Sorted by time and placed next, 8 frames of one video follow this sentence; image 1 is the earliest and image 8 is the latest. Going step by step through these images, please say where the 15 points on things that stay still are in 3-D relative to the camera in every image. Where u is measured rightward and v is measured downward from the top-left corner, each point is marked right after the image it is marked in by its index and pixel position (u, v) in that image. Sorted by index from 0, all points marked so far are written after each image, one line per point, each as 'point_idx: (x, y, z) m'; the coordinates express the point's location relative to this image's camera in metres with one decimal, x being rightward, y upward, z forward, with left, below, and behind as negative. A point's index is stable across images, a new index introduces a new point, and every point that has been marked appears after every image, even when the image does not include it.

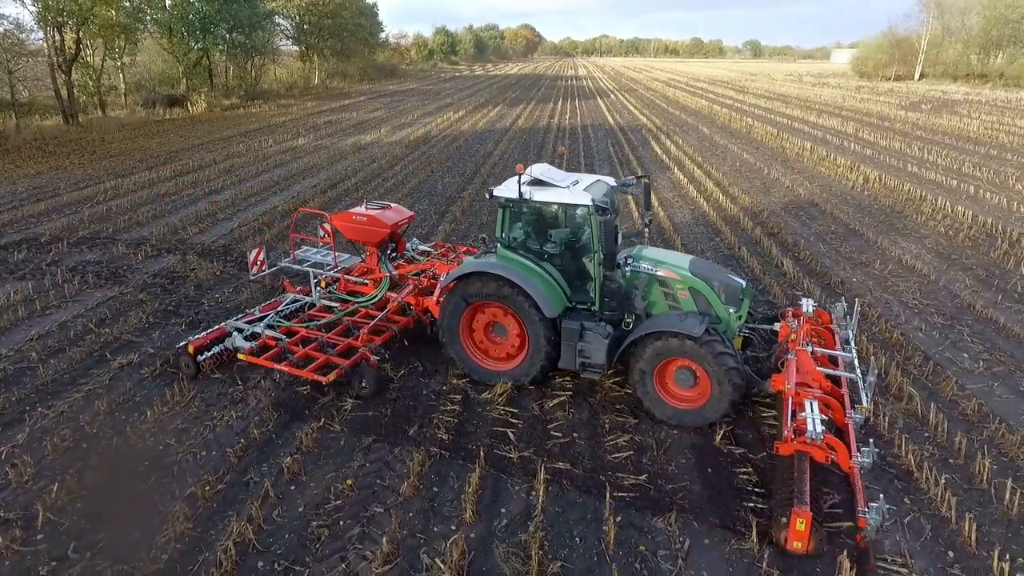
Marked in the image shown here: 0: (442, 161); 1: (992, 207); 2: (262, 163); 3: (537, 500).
0: (-1.7, +3.1, +17.2) m
1: (+8.9, +1.5, +13.0) m
2: (-6.2, +3.1, +17.4) m
3: (+0.2, -1.4, +4.6) m
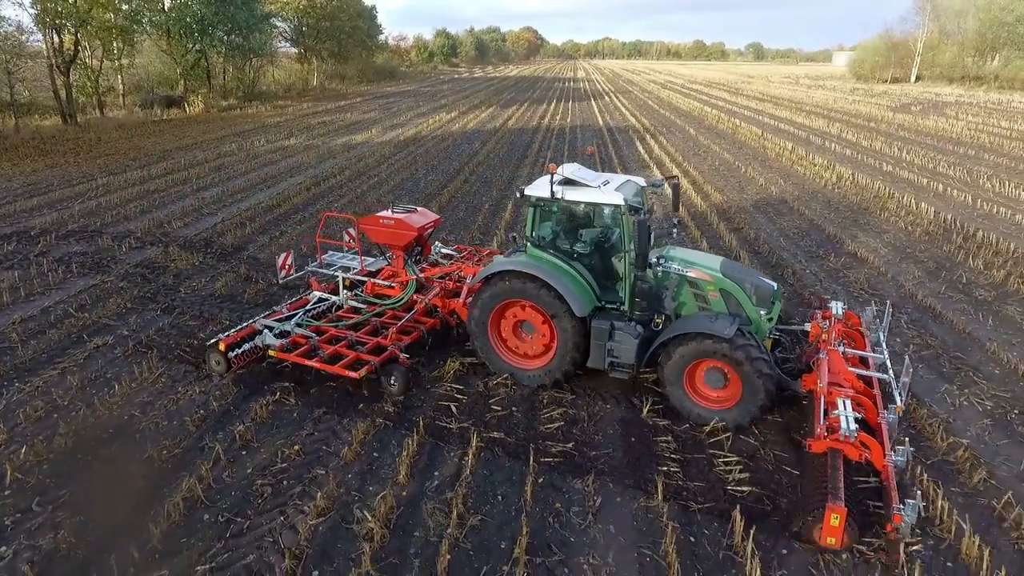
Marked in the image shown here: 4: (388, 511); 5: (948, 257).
0: (-2.1, +3.2, +17.7) m
1: (+8.5, +1.6, +13.3) m
2: (-6.7, +3.2, +17.9) m
3: (-0.3, -1.2, +5.0) m
4: (-0.8, -1.4, +4.4) m
5: (+6.2, +0.5, +10.0) m
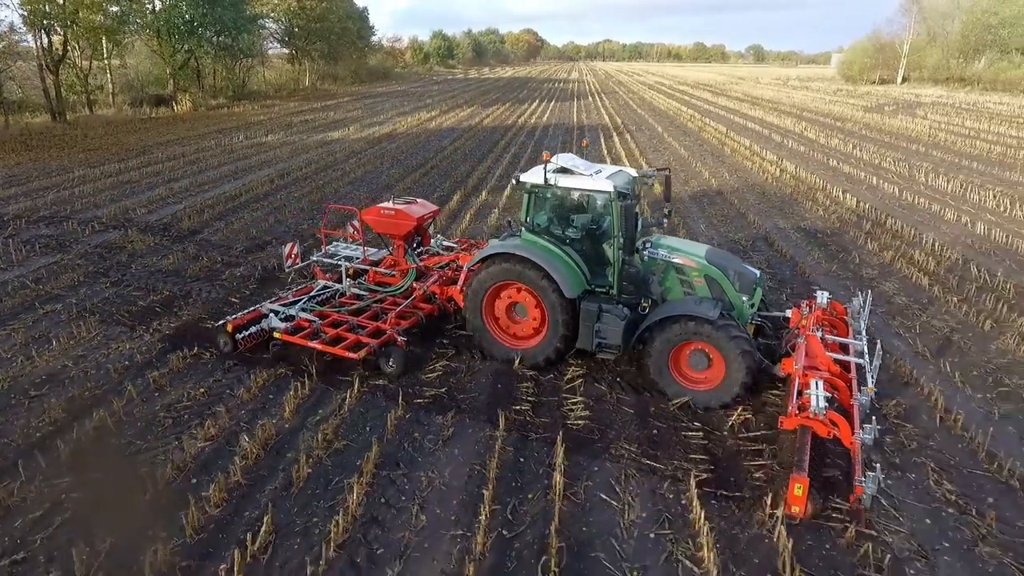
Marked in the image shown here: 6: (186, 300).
0: (-3.1, +3.5, +18.4) m
1: (+7.5, +1.9, +14.1) m
2: (-7.6, +3.5, +18.7) m
3: (-1.3, -0.9, +5.7) m
4: (-1.8, -1.1, +5.2) m
5: (+5.2, +0.7, +10.7) m
6: (-3.7, -0.1, +8.0) m
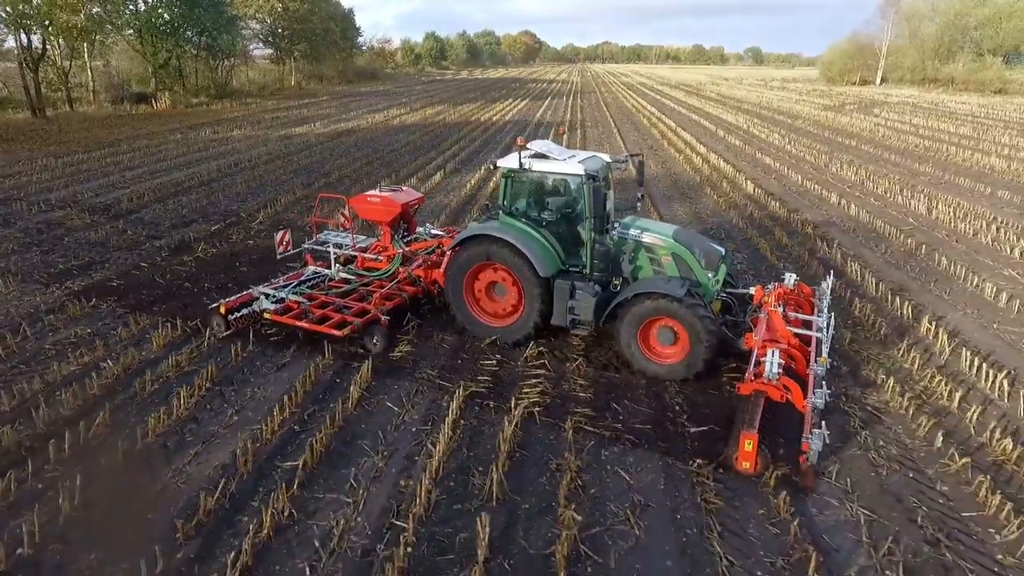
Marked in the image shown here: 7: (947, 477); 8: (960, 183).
0: (-4.6, +3.9, +19.5) m
1: (+5.9, +2.3, +15.1) m
2: (-9.1, +3.9, +19.7) m
3: (-2.9, -0.5, +6.8) m
4: (-3.4, -0.7, +6.2) m
5: (+3.6, +1.1, +11.7) m
6: (-5.3, +0.3, +9.0) m
7: (+3.0, -1.3, +4.7) m
8: (+9.7, +2.3, +15.2) m
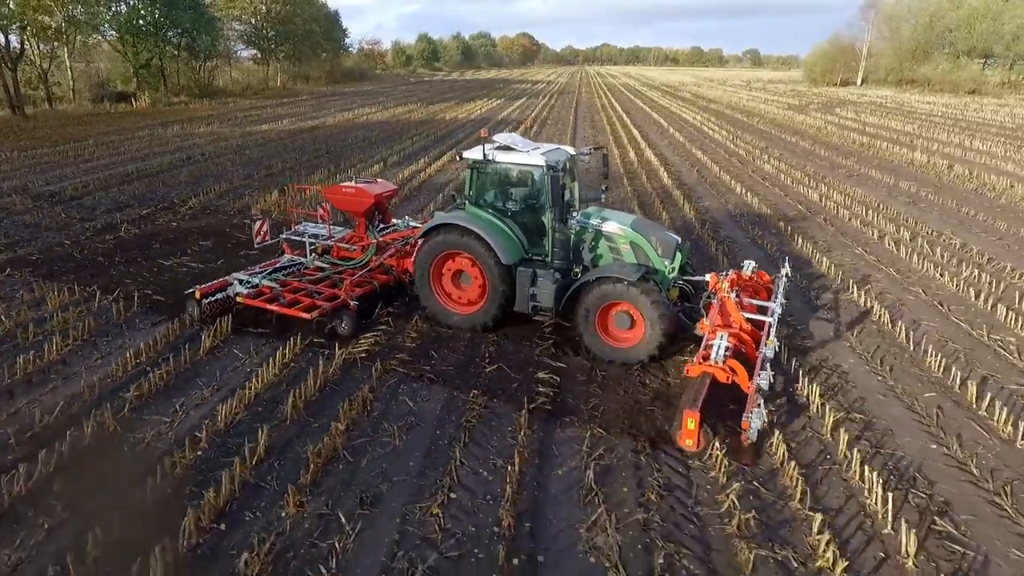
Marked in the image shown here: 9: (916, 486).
0: (-6.1, +4.2, +20.4) m
1: (+4.4, +2.6, +15.9) m
2: (-10.6, +4.3, +20.6) m
3: (-4.5, -0.2, +7.6) m
4: (-5.0, -0.3, +7.1) m
5: (+2.1, +1.5, +12.6) m
6: (-6.8, +0.6, +9.9) m
7: (+1.4, -1.0, +5.6) m
8: (+8.2, +2.6, +16.0) m
9: (+2.6, -1.3, +4.5) m
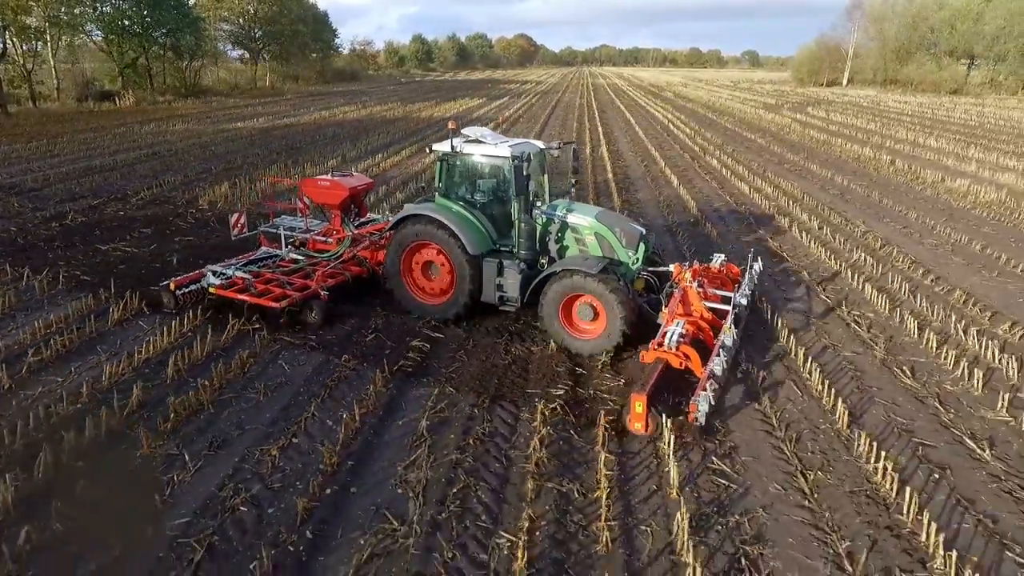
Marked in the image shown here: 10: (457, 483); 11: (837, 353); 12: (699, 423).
0: (-7.2, +4.4, +20.9) m
1: (+3.3, +2.8, +16.4) m
2: (-11.7, +4.5, +21.2) m
3: (-5.6, +0.1, +8.1) m
4: (-6.1, -0.1, +7.6) m
5: (+1.0, +1.7, +13.1) m
6: (-8.0, +0.9, +10.4) m
7: (+0.2, -0.7, +6.1) m
8: (+7.1, +2.8, +16.5) m
9: (+1.4, -1.0, +5.0) m
10: (-0.4, -1.2, +4.4) m
11: (+3.0, -0.6, +6.4) m
12: (+1.4, -1.0, +5.2) m
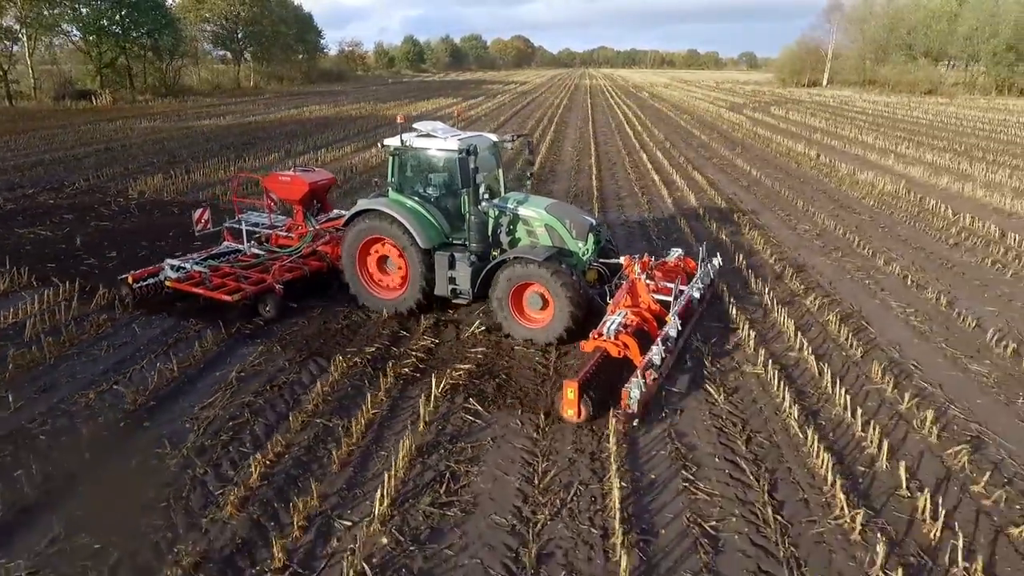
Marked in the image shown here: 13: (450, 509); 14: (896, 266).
0: (-8.8, +4.7, +21.6) m
1: (+1.7, +3.0, +17.0) m
2: (-13.3, +4.7, +21.9) m
3: (-7.2, +0.4, +8.8) m
4: (-7.7, +0.2, +8.3) m
5: (-0.6, +1.9, +13.7) m
6: (-9.6, +1.2, +11.1) m
7: (-1.4, -0.4, +6.7) m
8: (+5.5, +3.0, +17.1) m
9: (-0.2, -0.8, +5.7) m
10: (-2.0, -1.0, +5.1) m
11: (+1.4, -0.3, +7.0) m
12: (-0.3, -0.7, +5.8) m
13: (-0.4, -1.3, +4.1) m
14: (+4.8, +0.3, +8.8) m
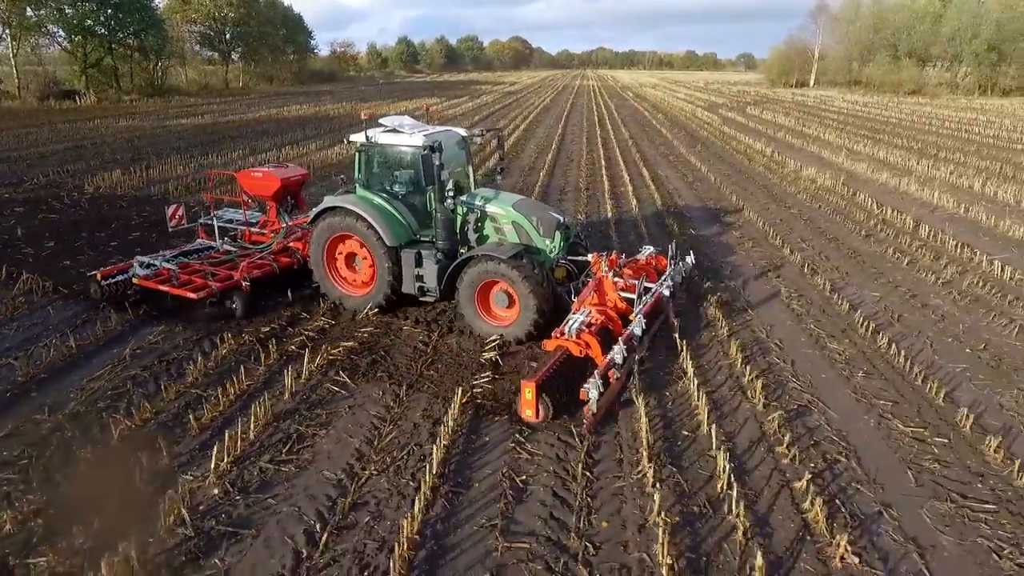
0: (-9.8, +4.8, +22.0) m
1: (+0.6, +3.2, +17.4) m
2: (-14.4, +4.9, +22.3) m
3: (-8.3, +0.5, +9.2) m
4: (-8.8, +0.4, +8.6) m
5: (-1.7, +2.1, +14.1) m
6: (-10.6, +1.3, +11.5) m
7: (-2.5, -0.3, +7.1) m
8: (+4.4, +3.2, +17.5) m
9: (-1.3, -0.6, +6.0) m
10: (-3.1, -0.8, +5.5) m
11: (+0.3, -0.2, +7.4) m
12: (-1.3, -0.6, +6.2) m
13: (-1.4, -1.1, +4.4) m
14: (+3.8, +0.4, +9.2) m
